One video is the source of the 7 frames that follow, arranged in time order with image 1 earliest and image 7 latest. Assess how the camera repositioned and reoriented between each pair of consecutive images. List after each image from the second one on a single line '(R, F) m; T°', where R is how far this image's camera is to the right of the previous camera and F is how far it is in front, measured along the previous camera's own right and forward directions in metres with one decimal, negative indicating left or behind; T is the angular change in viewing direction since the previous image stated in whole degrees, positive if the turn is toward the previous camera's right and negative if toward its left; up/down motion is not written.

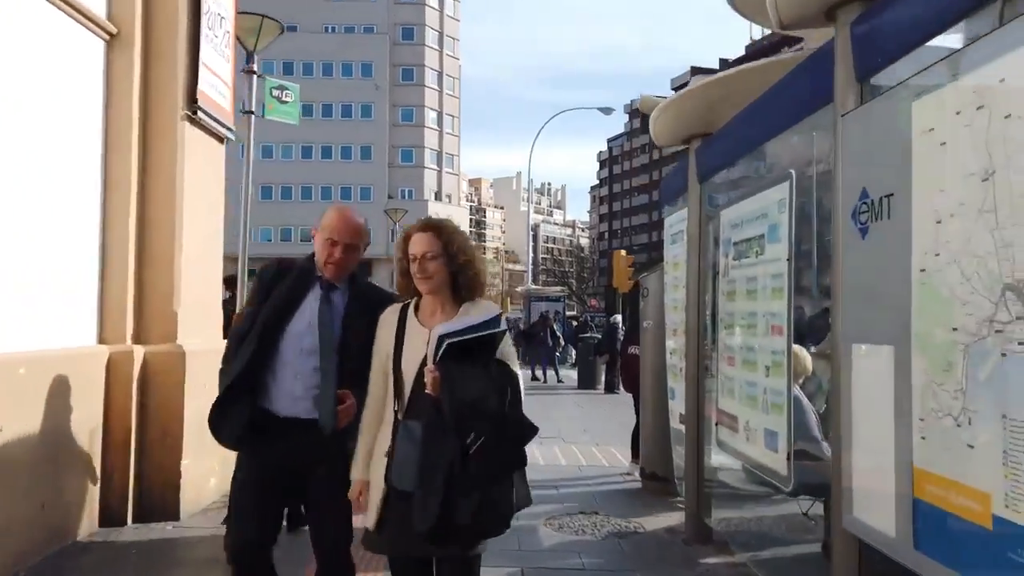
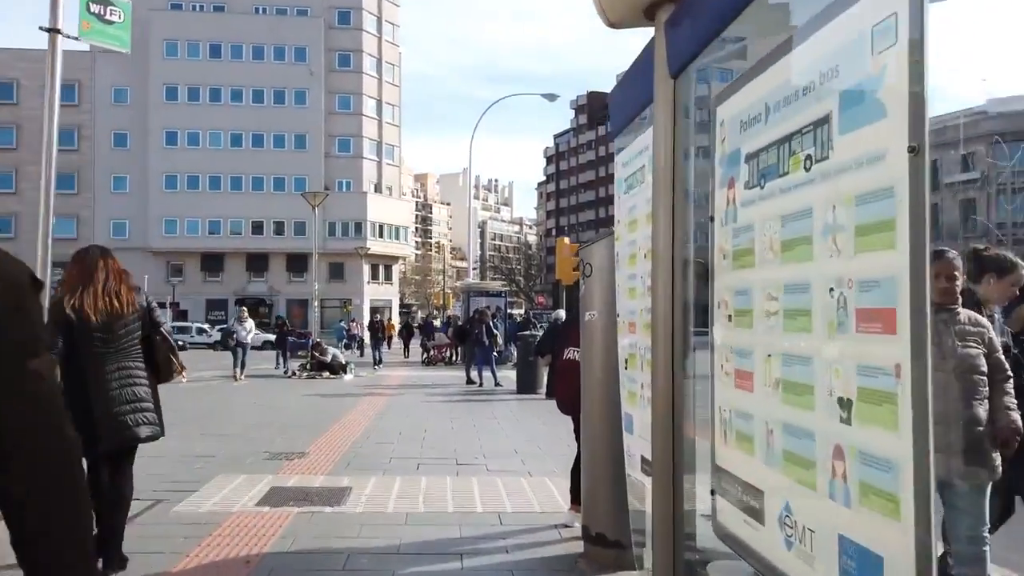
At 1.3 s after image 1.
(+0.5, +2.4) m; +4°
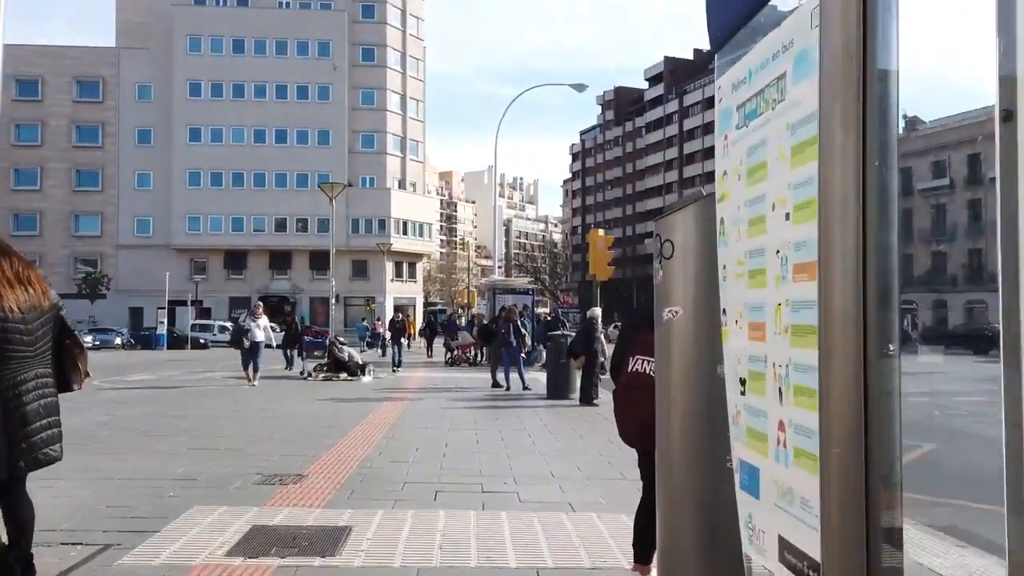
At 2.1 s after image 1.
(-0.1, +1.5) m; -2°
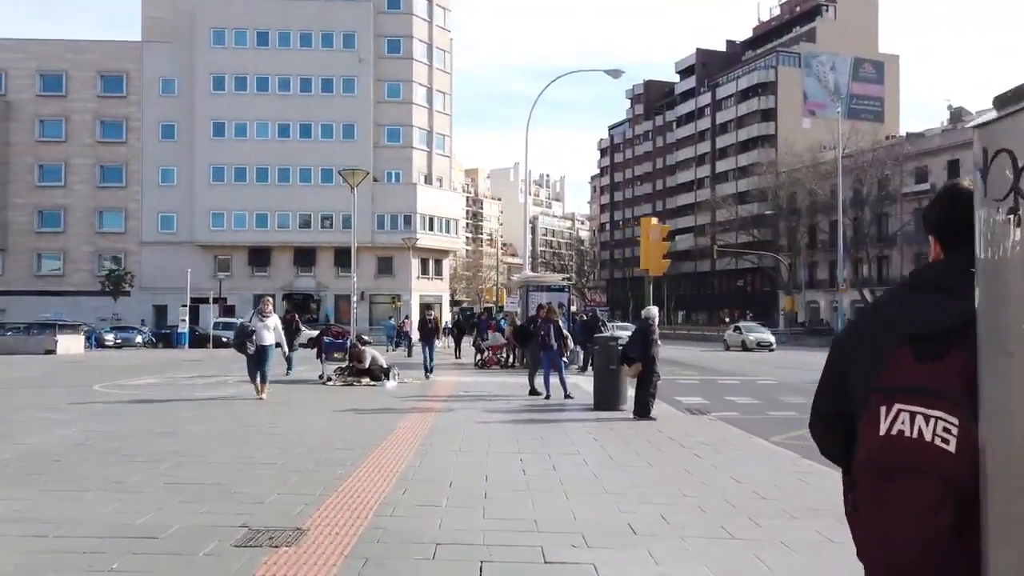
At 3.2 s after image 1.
(-0.3, +2.0) m; -2°
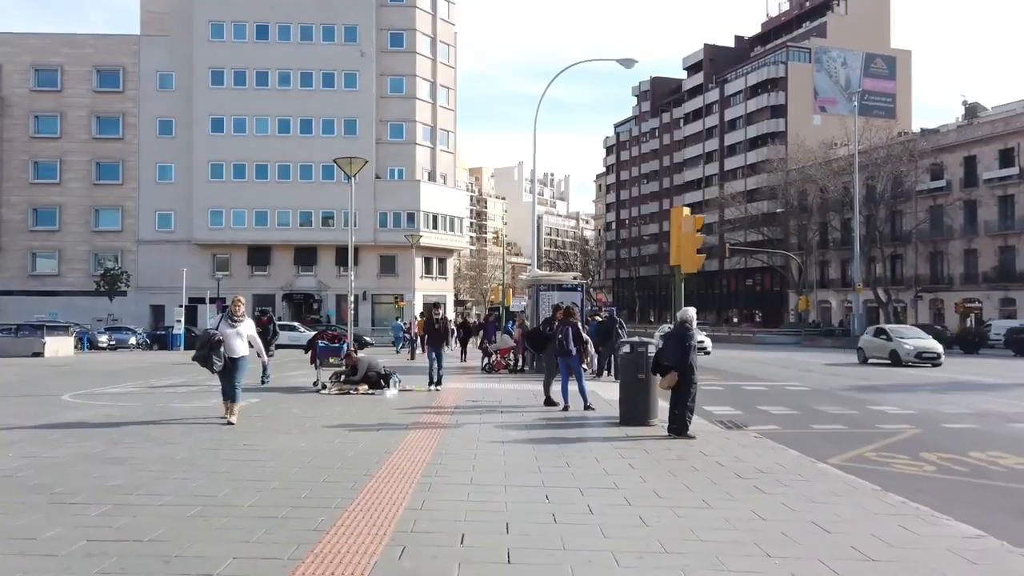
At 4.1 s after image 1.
(-0.2, +1.7) m; 0°
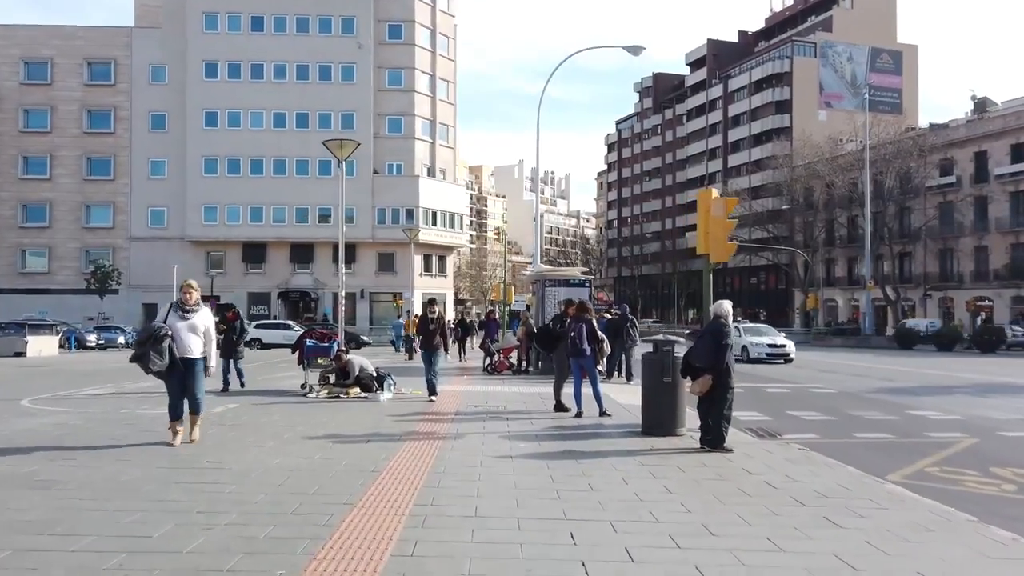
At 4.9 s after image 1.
(-0.1, +1.6) m; 0°
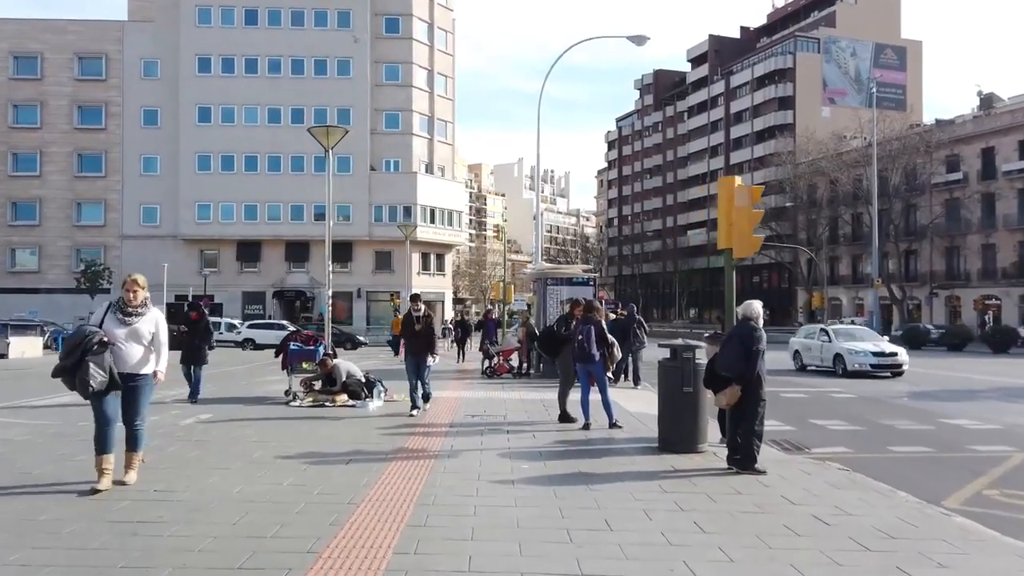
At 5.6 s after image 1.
(0.0, +1.3) m; 0°
